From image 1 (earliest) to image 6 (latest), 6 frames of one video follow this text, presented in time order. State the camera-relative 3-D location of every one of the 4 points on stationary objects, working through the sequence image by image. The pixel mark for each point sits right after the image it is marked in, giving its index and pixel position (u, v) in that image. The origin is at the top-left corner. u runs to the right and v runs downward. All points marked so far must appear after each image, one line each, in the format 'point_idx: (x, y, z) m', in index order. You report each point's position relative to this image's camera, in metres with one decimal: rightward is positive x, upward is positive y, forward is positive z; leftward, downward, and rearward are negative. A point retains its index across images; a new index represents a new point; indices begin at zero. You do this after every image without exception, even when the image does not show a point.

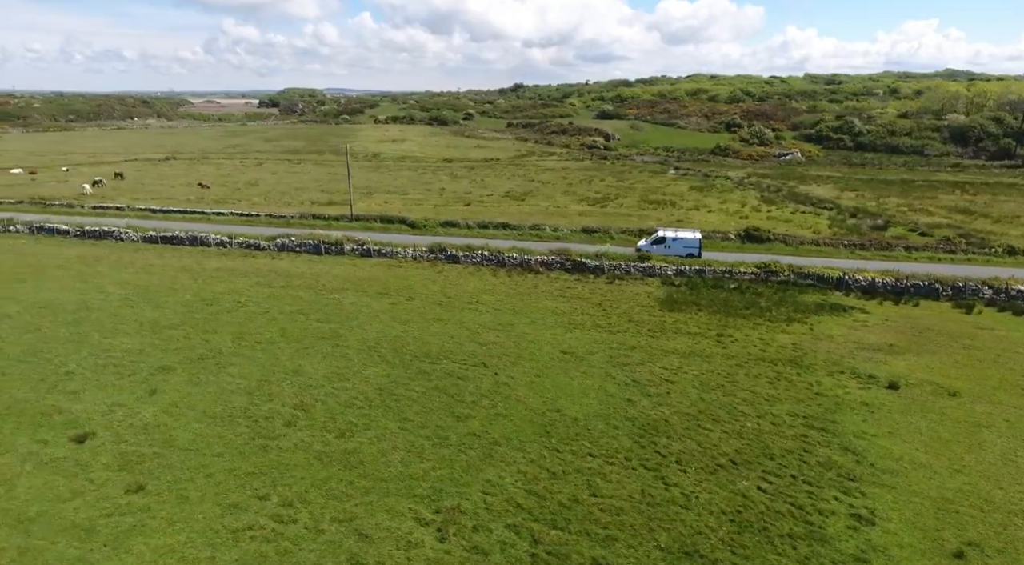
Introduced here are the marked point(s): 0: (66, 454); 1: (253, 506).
0: (-13.2, -5.1, +19.9) m
1: (-6.7, -5.8, +17.4) m
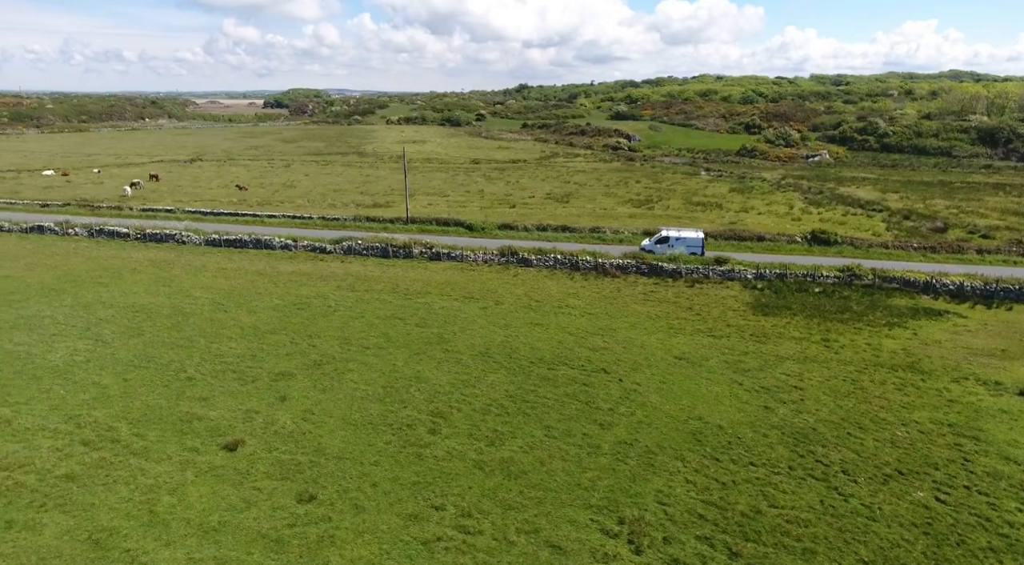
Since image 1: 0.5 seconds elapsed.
0: (-8.6, -5.3, +19.8) m
1: (-2.0, -6.0, +17.2) m
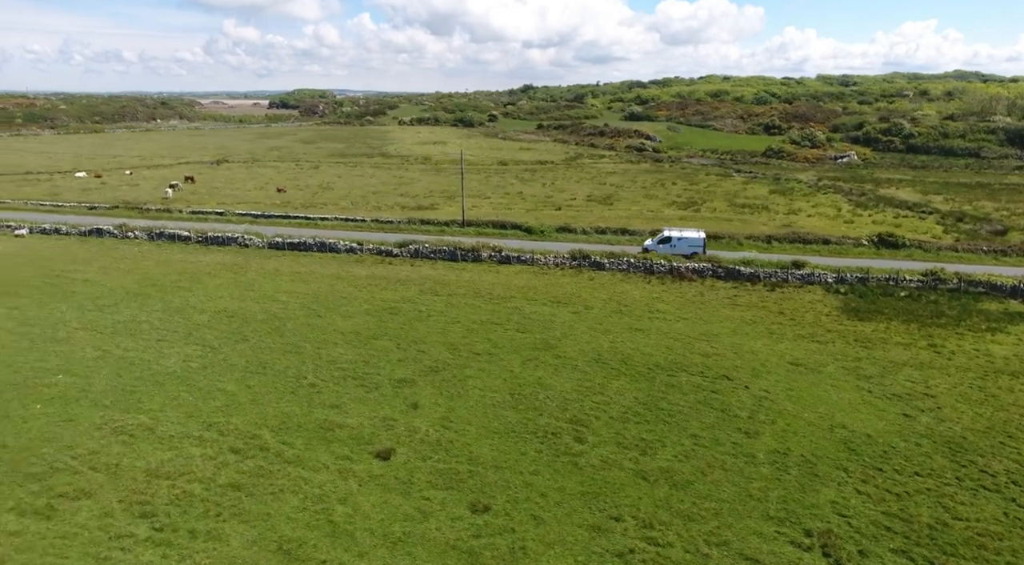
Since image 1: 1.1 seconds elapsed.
0: (-3.9, -5.5, +19.7) m
1: (+2.7, -6.3, +17.1) m
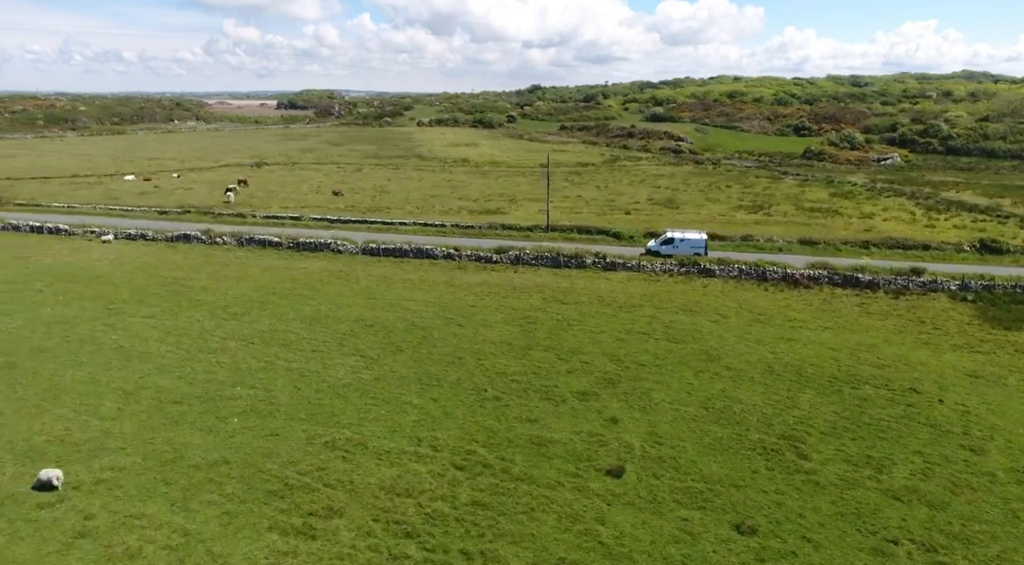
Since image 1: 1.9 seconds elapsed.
0: (+3.2, -6.0, +19.5) m
1: (+9.7, -6.7, +16.7) m
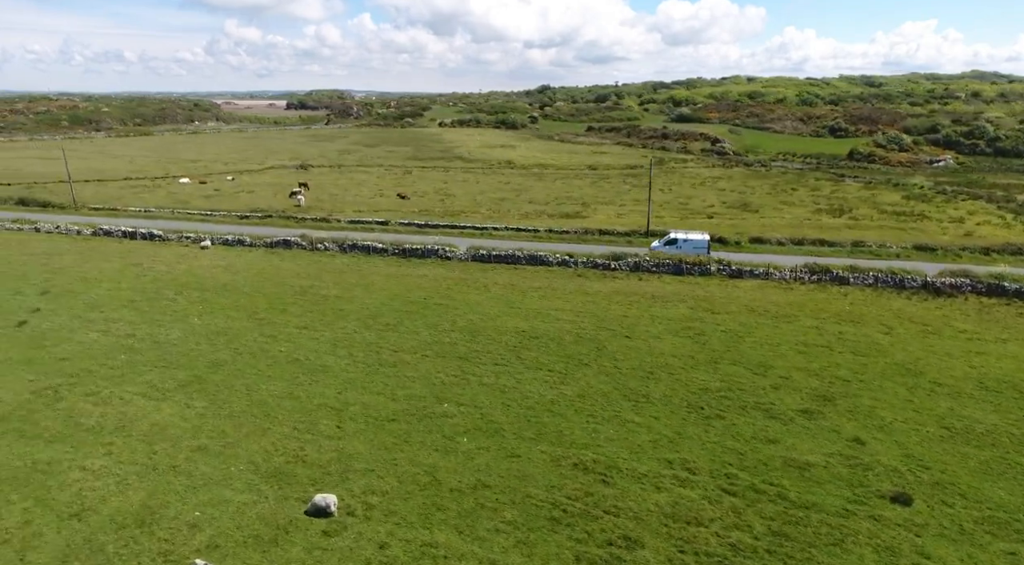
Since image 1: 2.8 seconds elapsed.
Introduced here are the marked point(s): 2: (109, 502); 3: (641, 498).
0: (+11.3, -6.5, +18.6) m
1: (+17.7, -7.3, +15.8) m
2: (-11.6, -6.3, +19.2) m
3: (+3.8, -6.3, +19.6) m
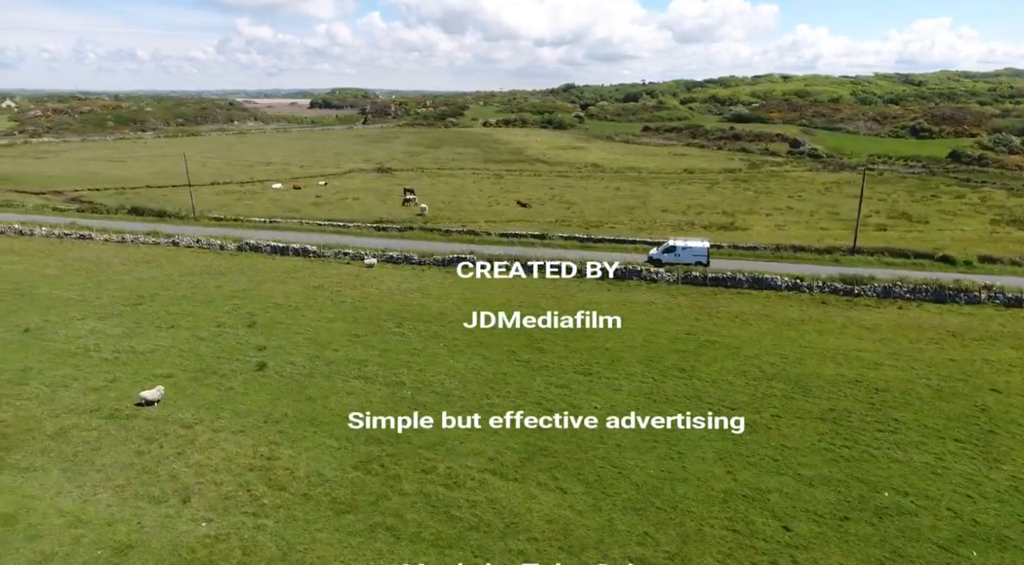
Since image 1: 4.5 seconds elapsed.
0: (+25.0, -8.3, +13.0) m
1: (+31.4, -9.1, +10.1) m
2: (+2.1, -8.0, +14.3) m
3: (+17.5, -8.1, +14.3) m
